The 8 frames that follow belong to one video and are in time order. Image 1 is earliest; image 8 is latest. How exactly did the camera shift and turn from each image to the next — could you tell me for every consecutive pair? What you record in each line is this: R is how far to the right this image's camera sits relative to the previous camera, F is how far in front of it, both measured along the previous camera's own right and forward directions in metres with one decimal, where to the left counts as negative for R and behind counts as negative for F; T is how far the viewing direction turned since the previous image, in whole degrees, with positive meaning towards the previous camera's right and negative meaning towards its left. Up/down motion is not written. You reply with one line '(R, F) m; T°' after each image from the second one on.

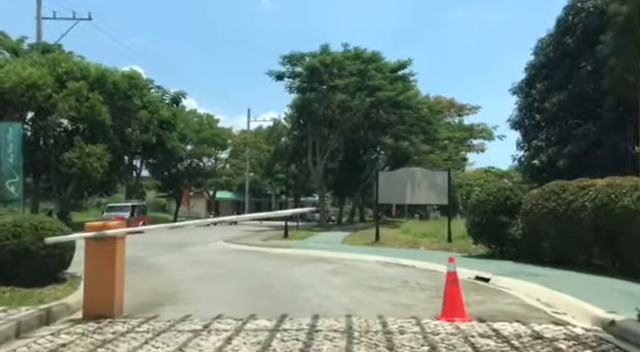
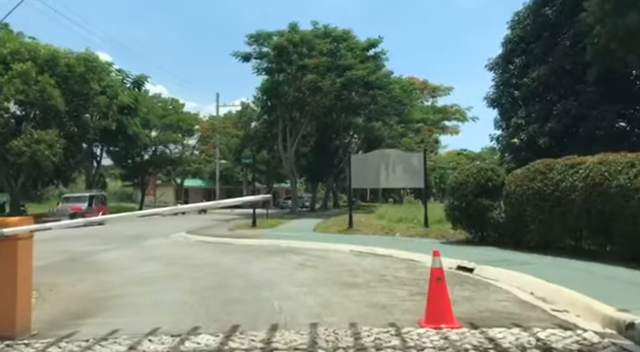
(+0.2, +1.5) m; +3°
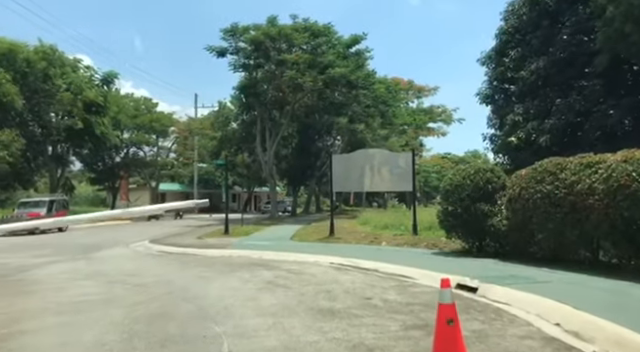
(+0.2, +2.1) m; +2°
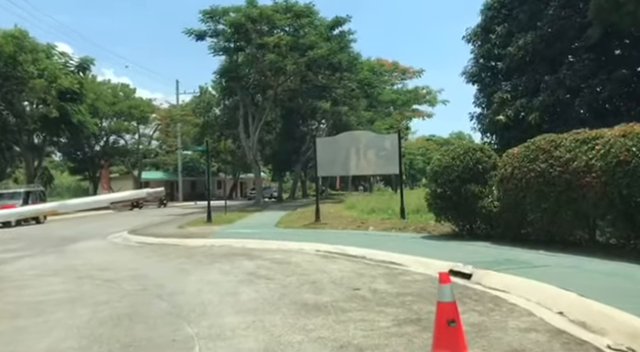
(+0.1, +0.7) m; +2°
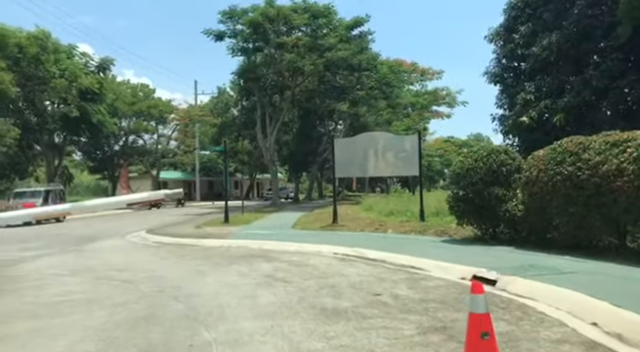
(-0.1, +0.2) m; -2°
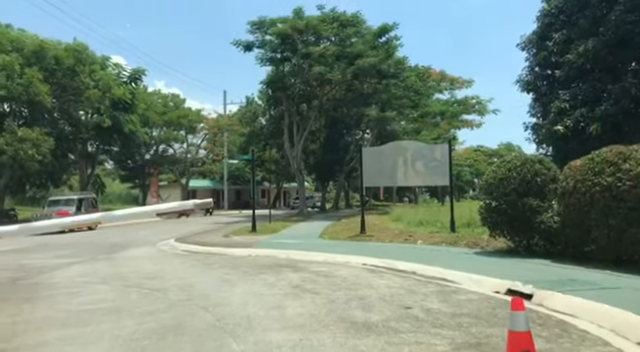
(0.0, +0.1) m; -3°
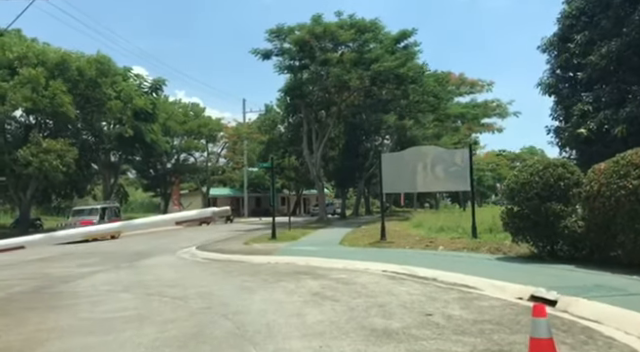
(0.0, 0.0) m; -2°
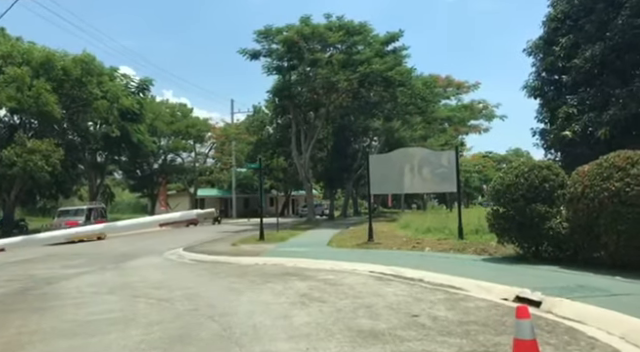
(0.0, 0.0) m; +1°
